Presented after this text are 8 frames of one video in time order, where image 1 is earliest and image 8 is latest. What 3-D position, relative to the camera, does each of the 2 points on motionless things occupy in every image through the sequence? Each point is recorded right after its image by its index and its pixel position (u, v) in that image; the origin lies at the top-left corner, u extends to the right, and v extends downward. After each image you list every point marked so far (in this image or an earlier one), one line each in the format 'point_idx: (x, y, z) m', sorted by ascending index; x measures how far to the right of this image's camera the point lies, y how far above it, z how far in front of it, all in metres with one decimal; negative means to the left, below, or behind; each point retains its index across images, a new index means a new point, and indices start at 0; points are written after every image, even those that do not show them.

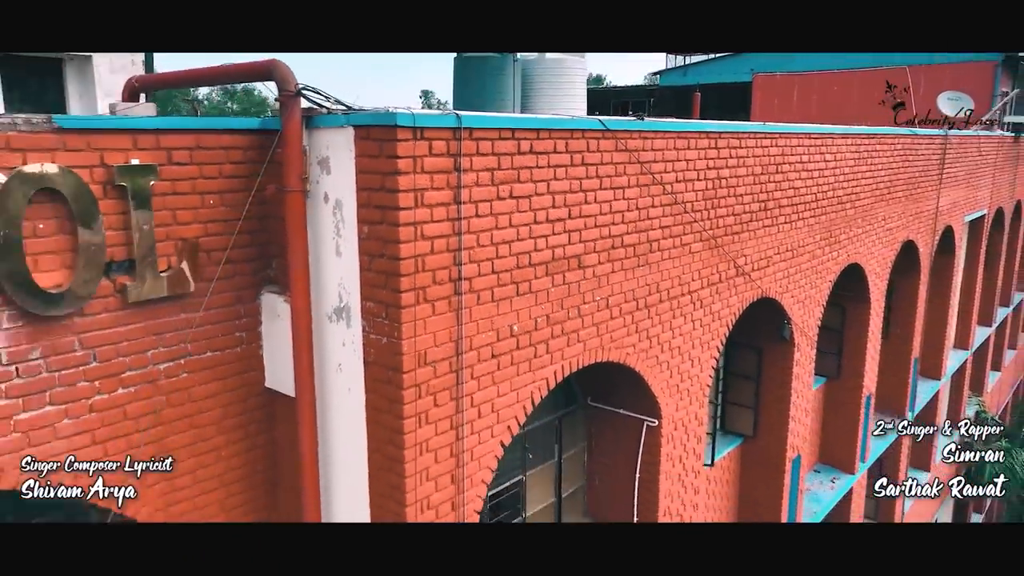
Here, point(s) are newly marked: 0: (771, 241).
0: (+1.3, +0.2, +5.9) m
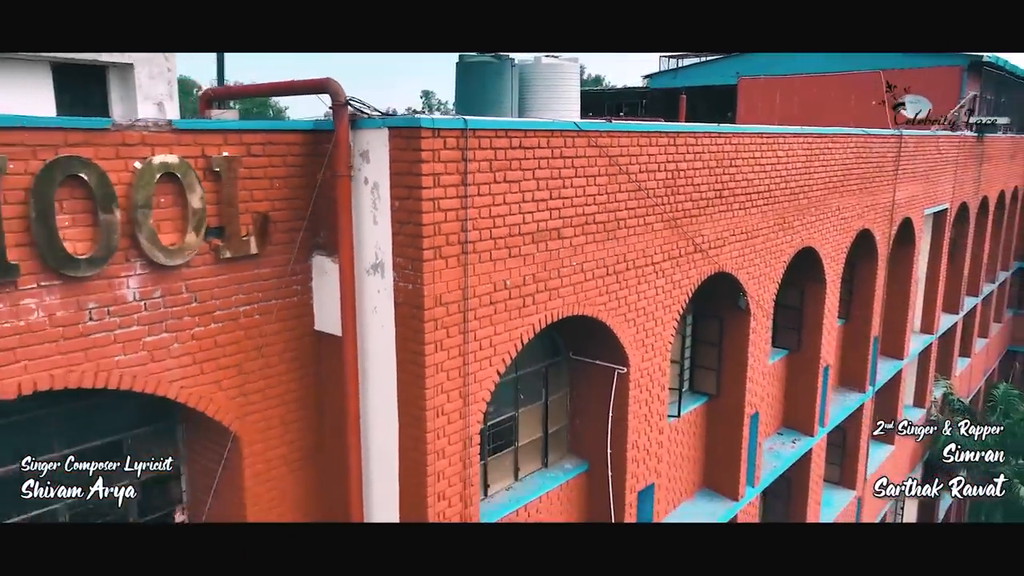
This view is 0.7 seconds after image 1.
0: (+1.3, +0.4, +6.9) m
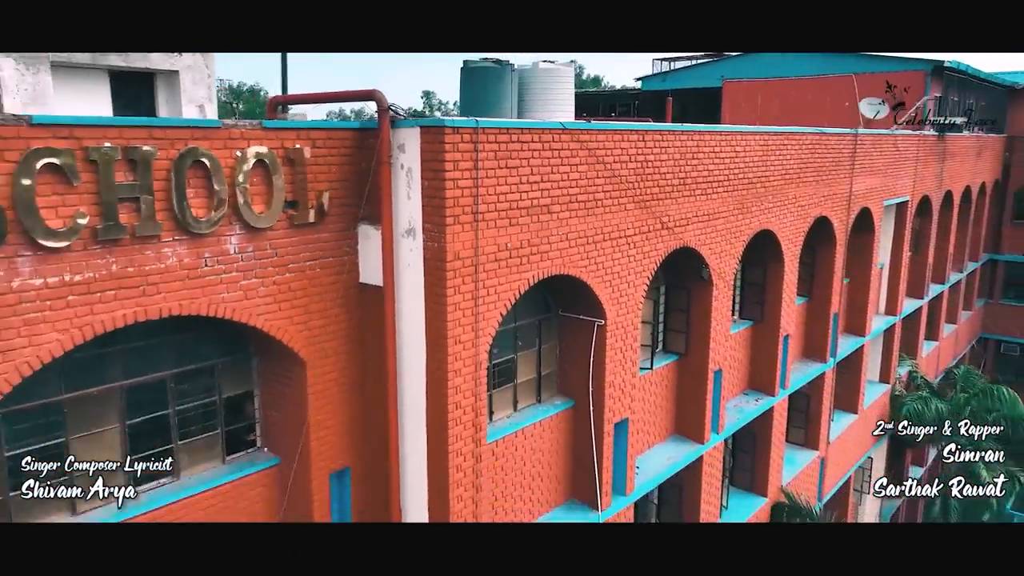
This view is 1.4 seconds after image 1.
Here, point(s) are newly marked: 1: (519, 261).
0: (+1.3, +0.6, +8.4) m
1: (0.0, +0.1, +6.2) m
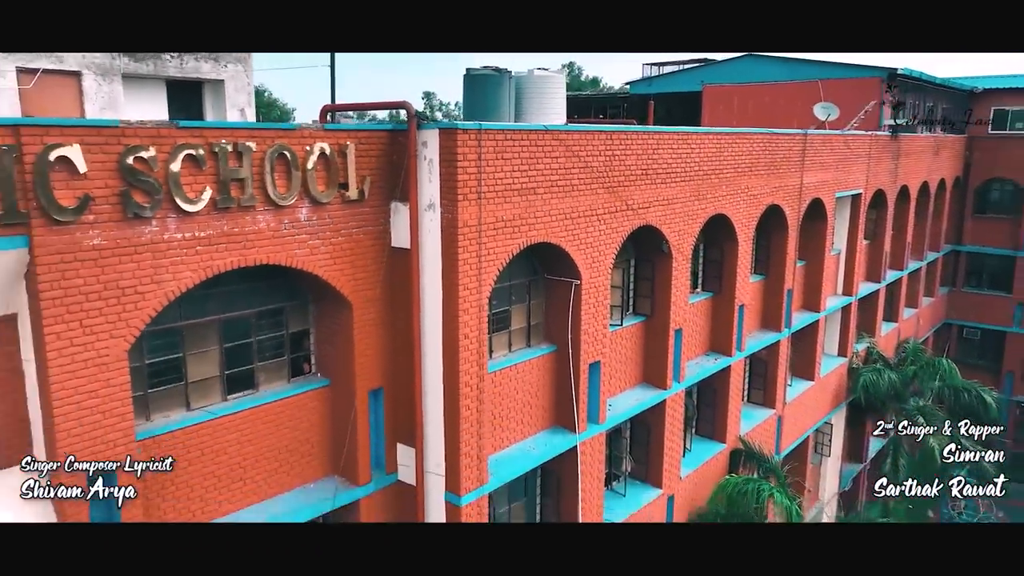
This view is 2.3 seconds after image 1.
0: (+1.2, +0.9, +10.4) m
1: (0.0, +0.4, +8.2) m
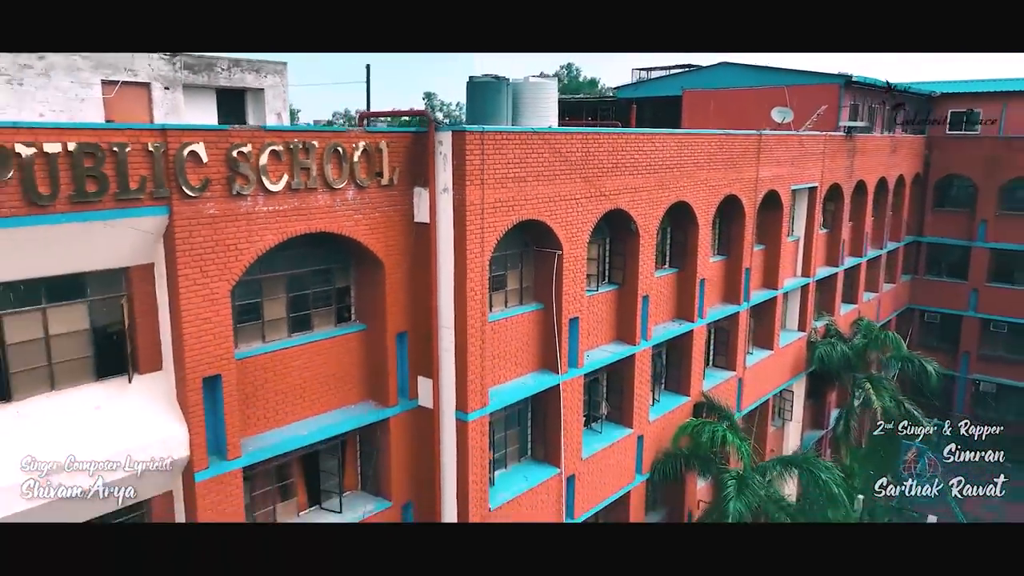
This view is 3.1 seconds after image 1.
0: (+1.2, +1.2, +12.8) m
1: (-0.1, +0.7, +10.7) m
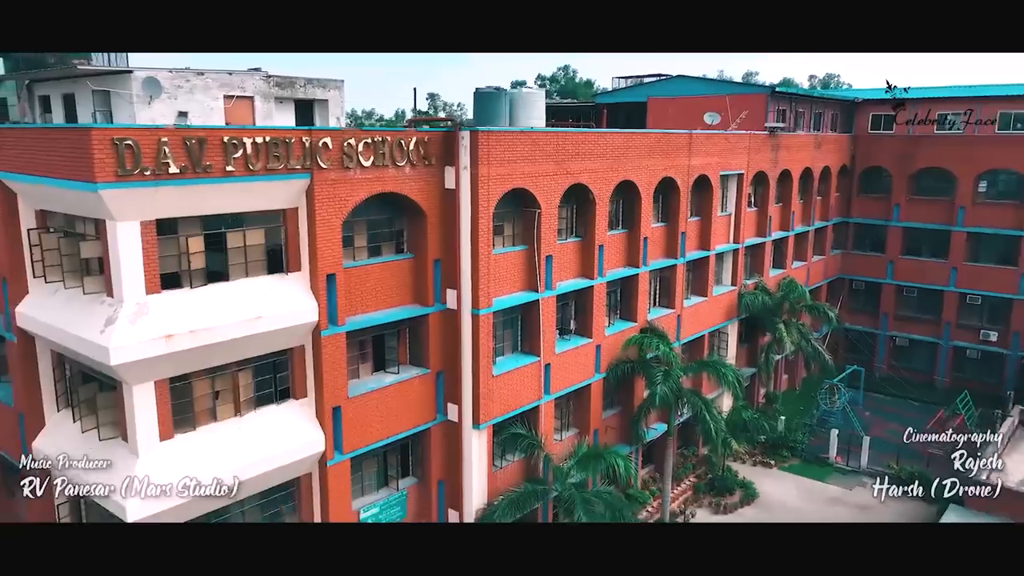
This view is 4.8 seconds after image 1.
0: (+1.1, +2.0, +18.9) m
1: (-0.1, +1.5, +16.7) m
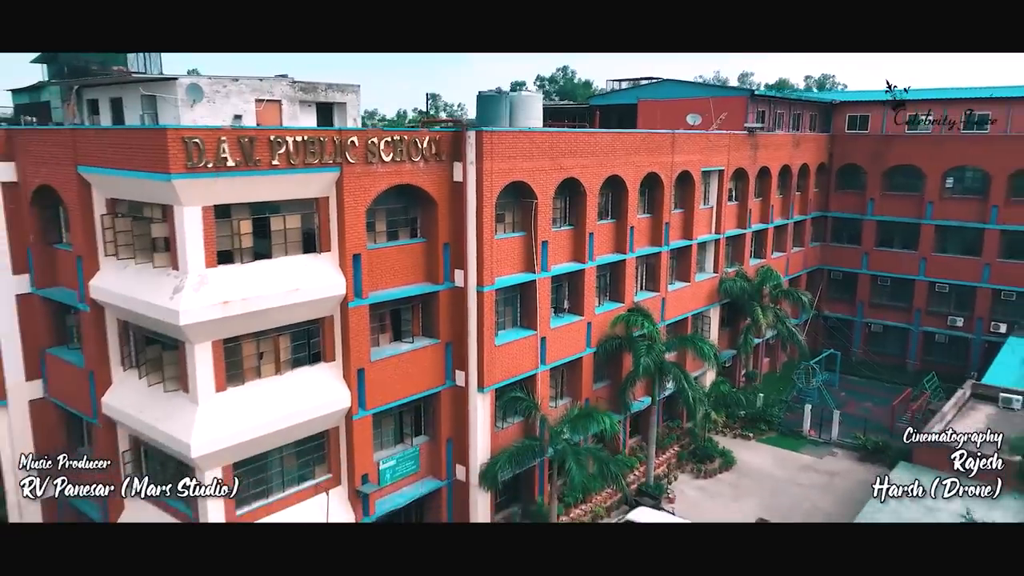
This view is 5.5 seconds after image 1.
0: (+1.1, +2.3, +21.3) m
1: (-0.1, +1.9, +19.2) m
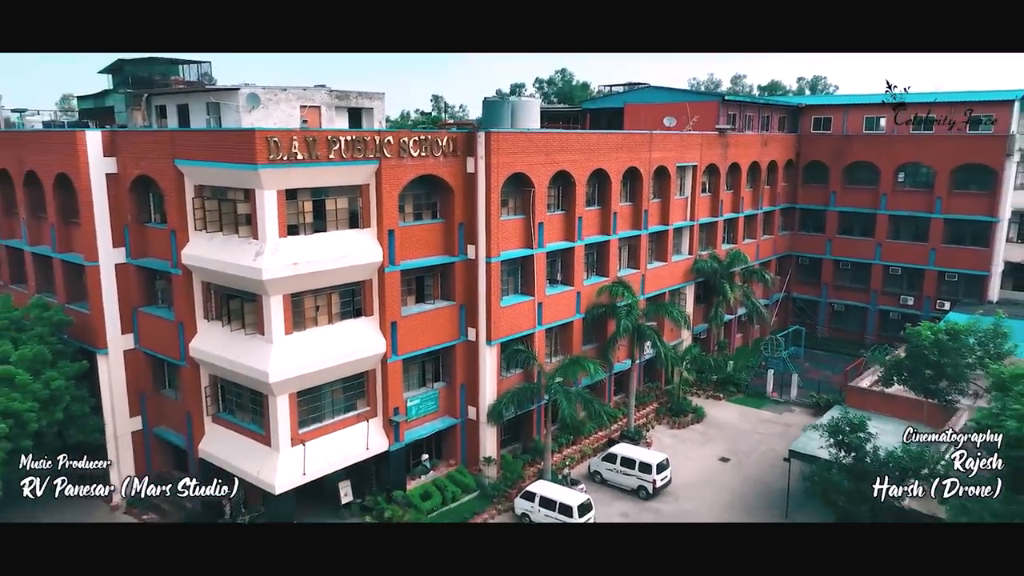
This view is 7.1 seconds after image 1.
0: (+1.2, +2.9, +25.7) m
1: (-0.1, +2.4, +23.6) m
